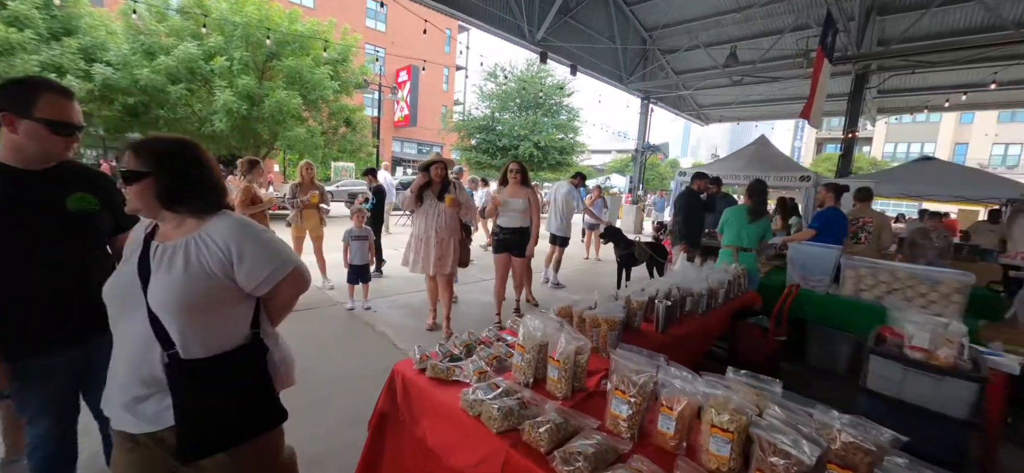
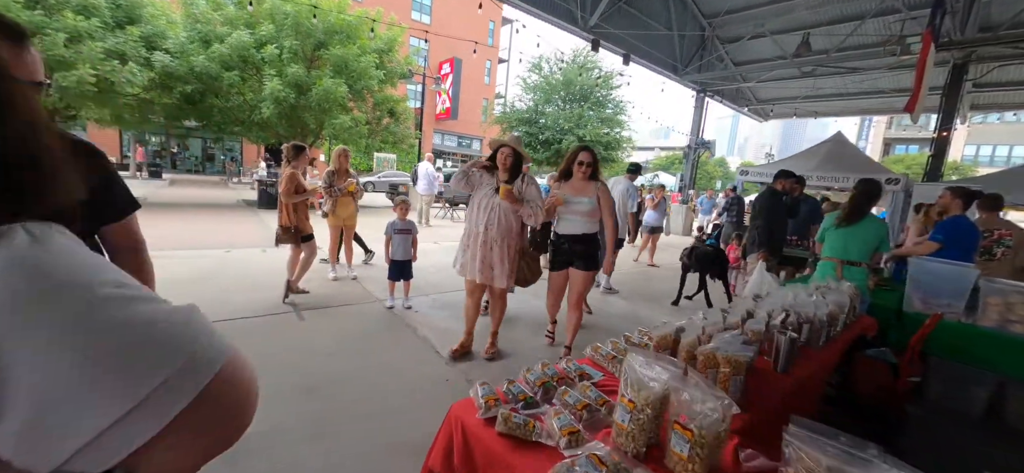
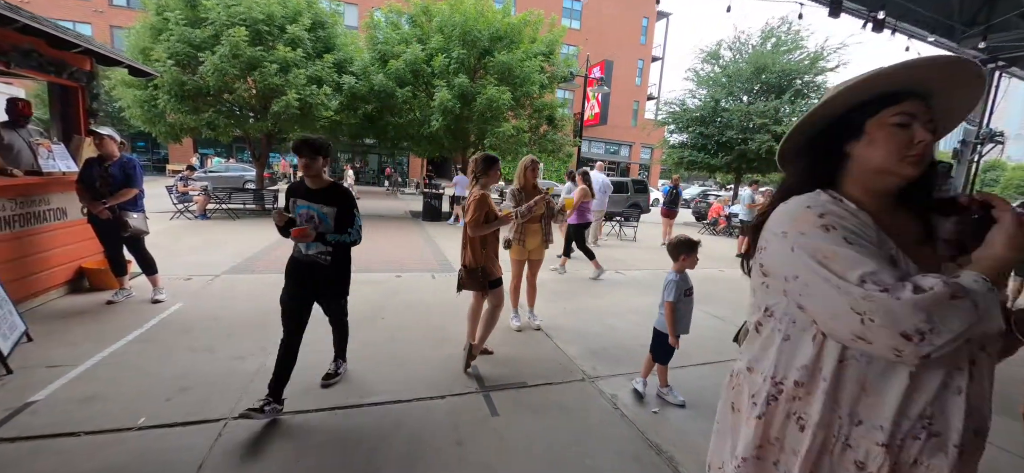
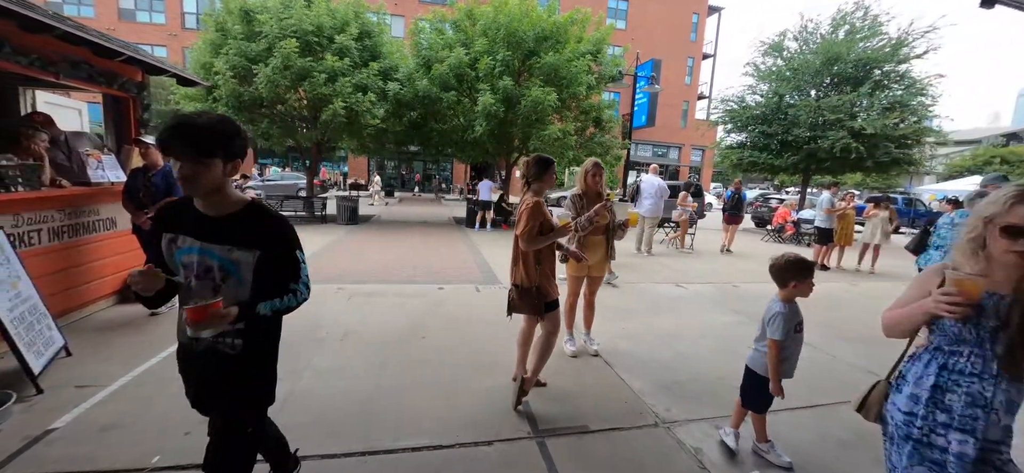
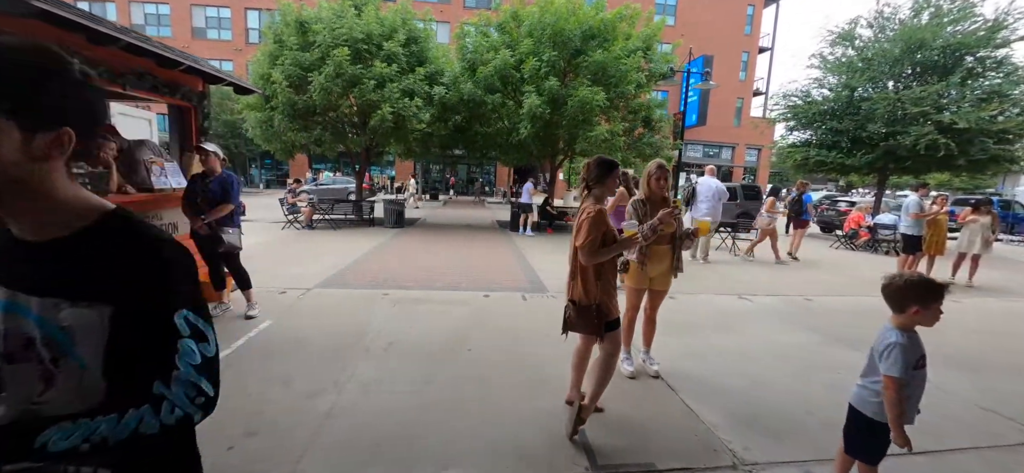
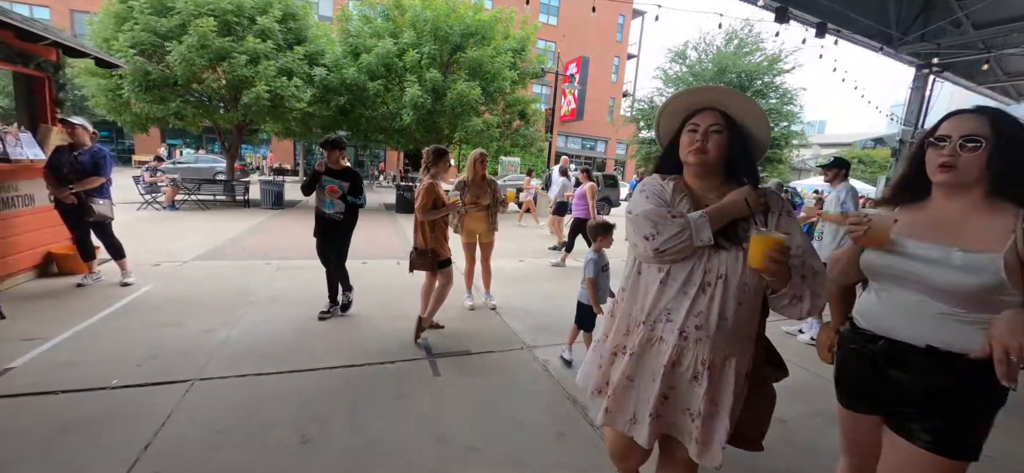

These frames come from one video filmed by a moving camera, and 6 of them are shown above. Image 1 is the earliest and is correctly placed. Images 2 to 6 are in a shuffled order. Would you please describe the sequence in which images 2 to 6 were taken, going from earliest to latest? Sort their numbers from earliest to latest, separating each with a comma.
2, 6, 3, 4, 5
